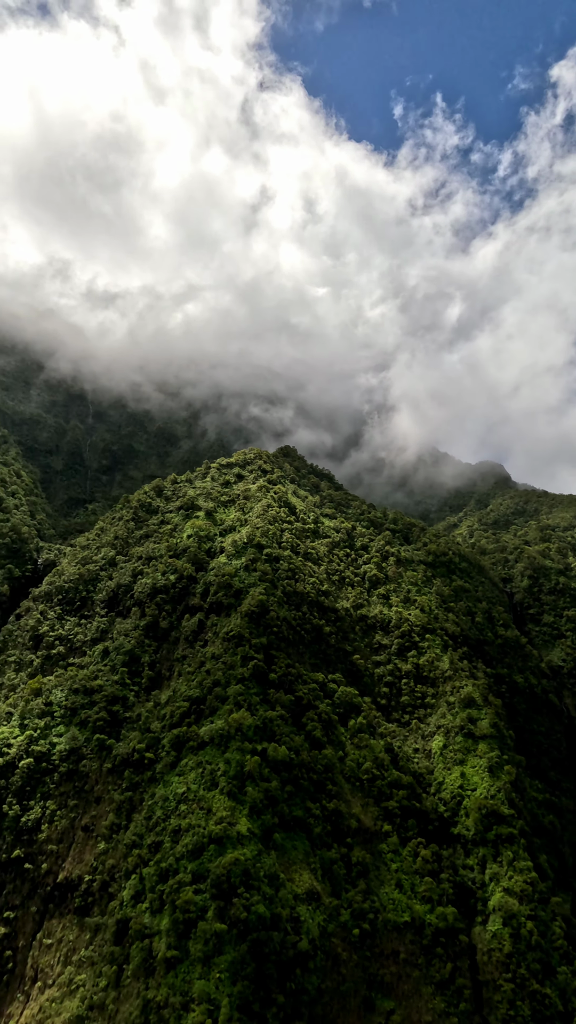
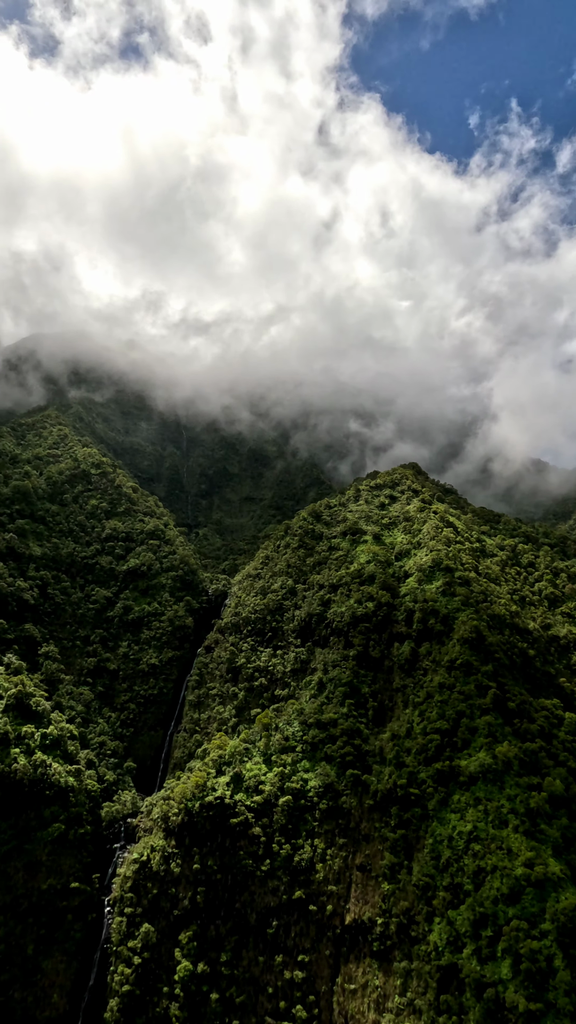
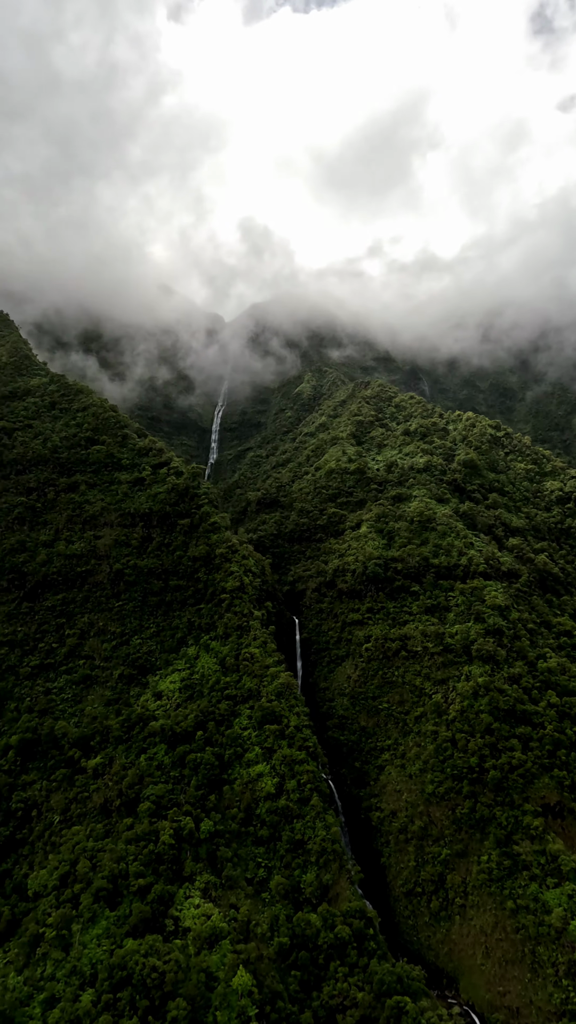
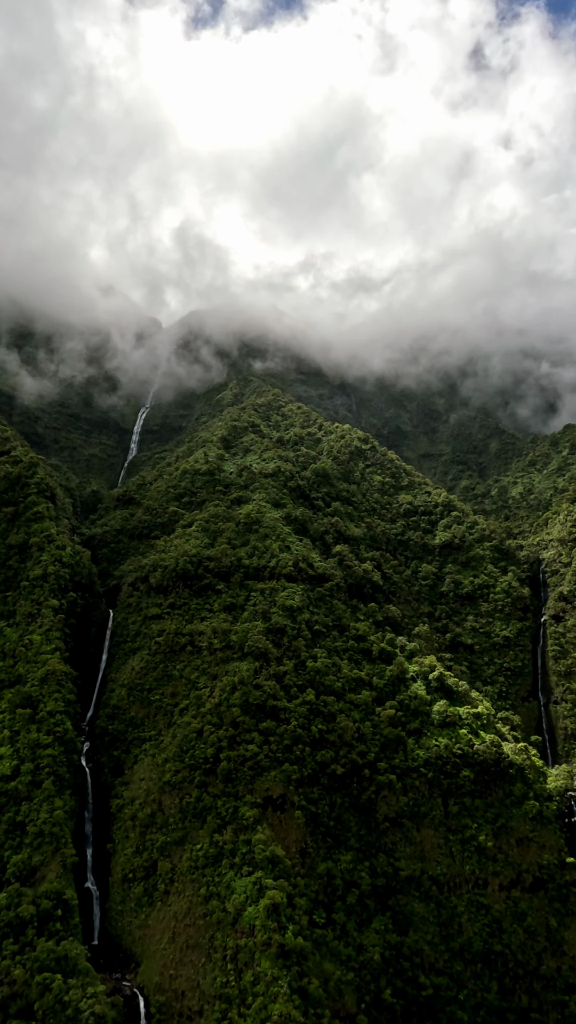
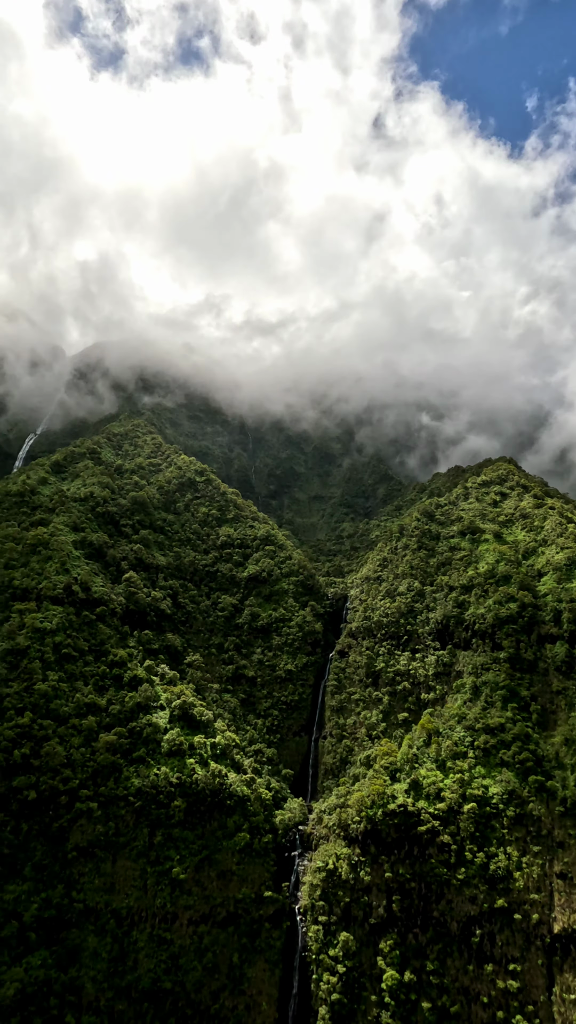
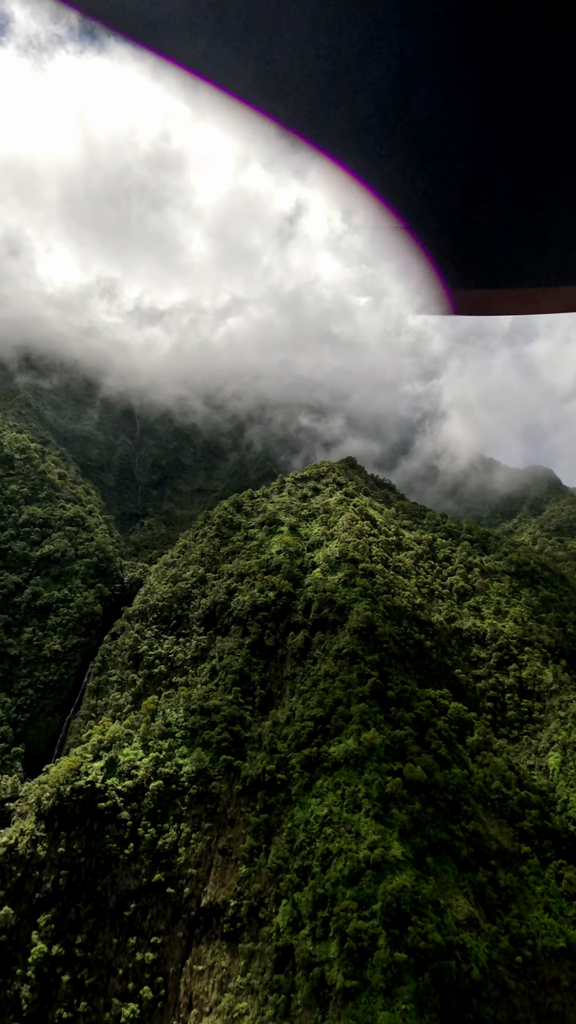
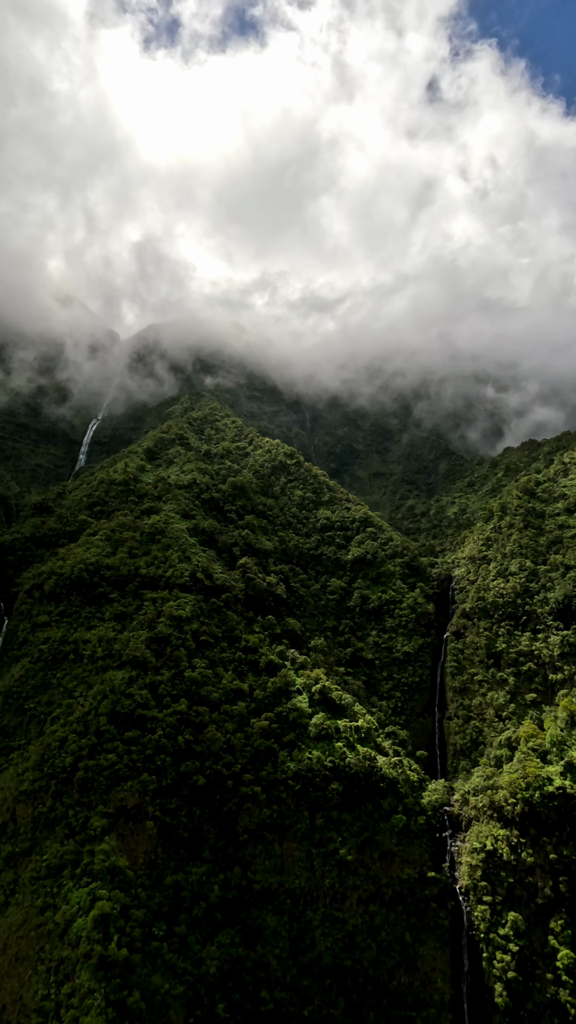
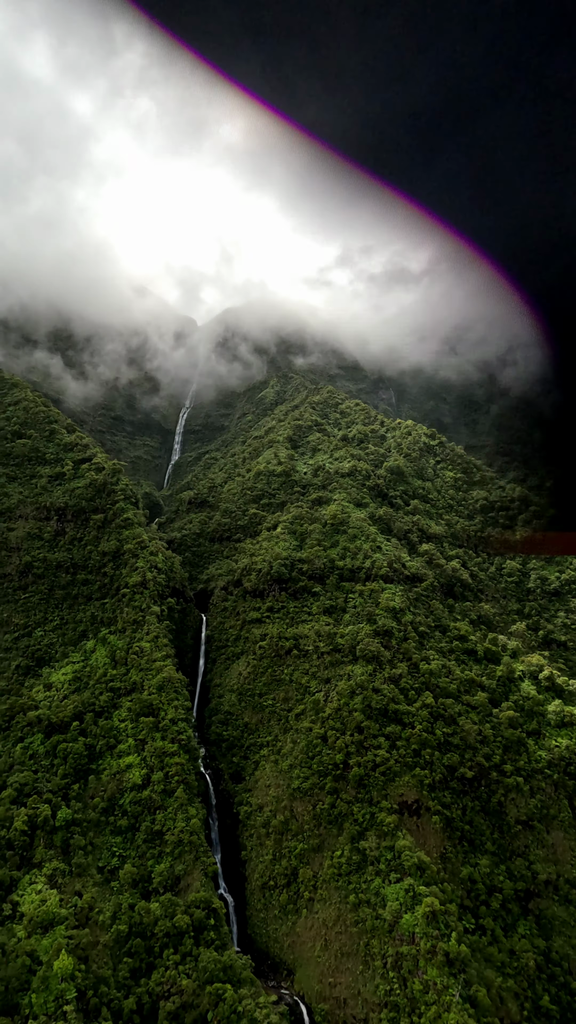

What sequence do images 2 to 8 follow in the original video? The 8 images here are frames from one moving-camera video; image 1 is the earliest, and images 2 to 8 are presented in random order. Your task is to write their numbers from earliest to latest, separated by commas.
6, 2, 5, 7, 4, 8, 3
